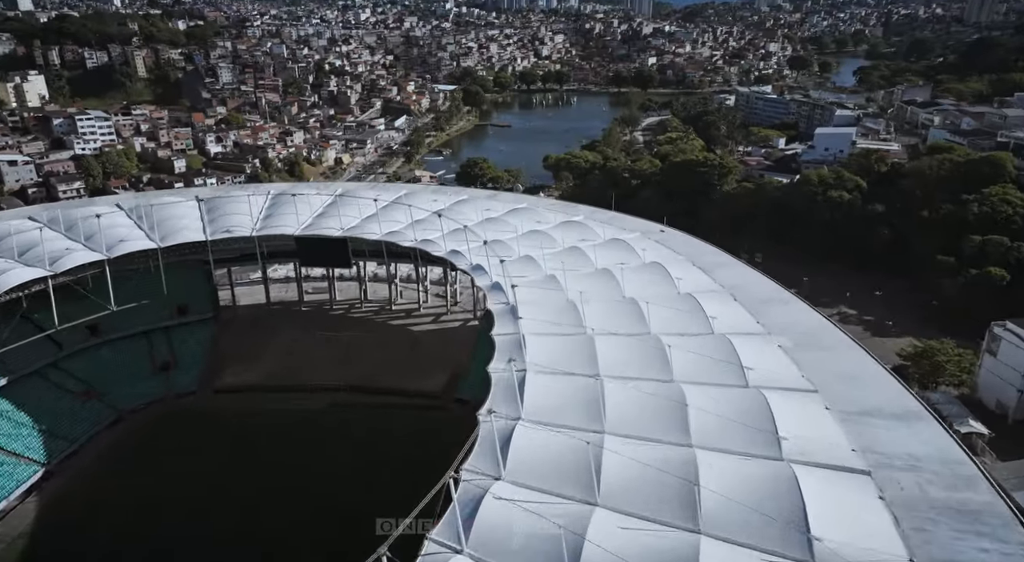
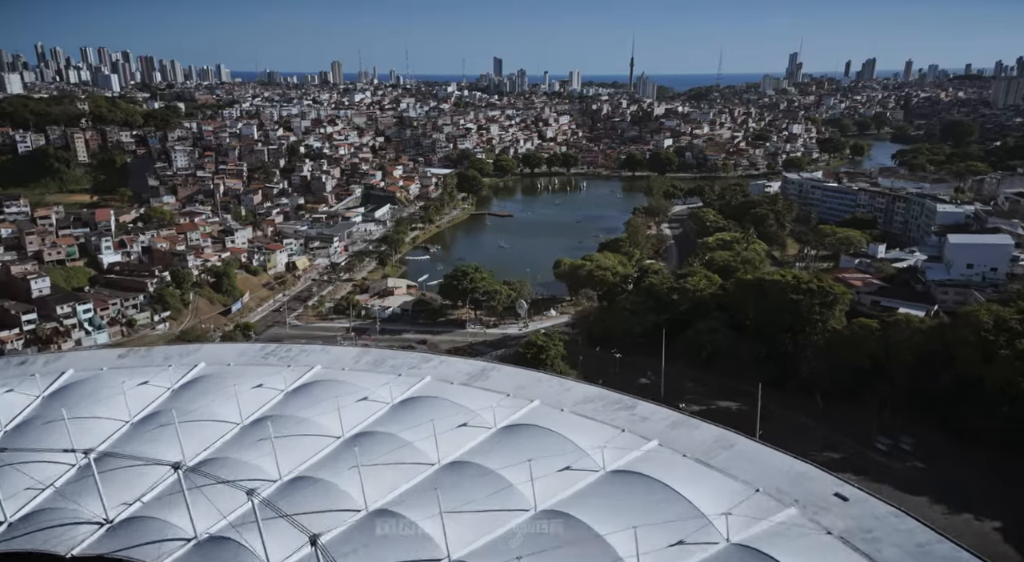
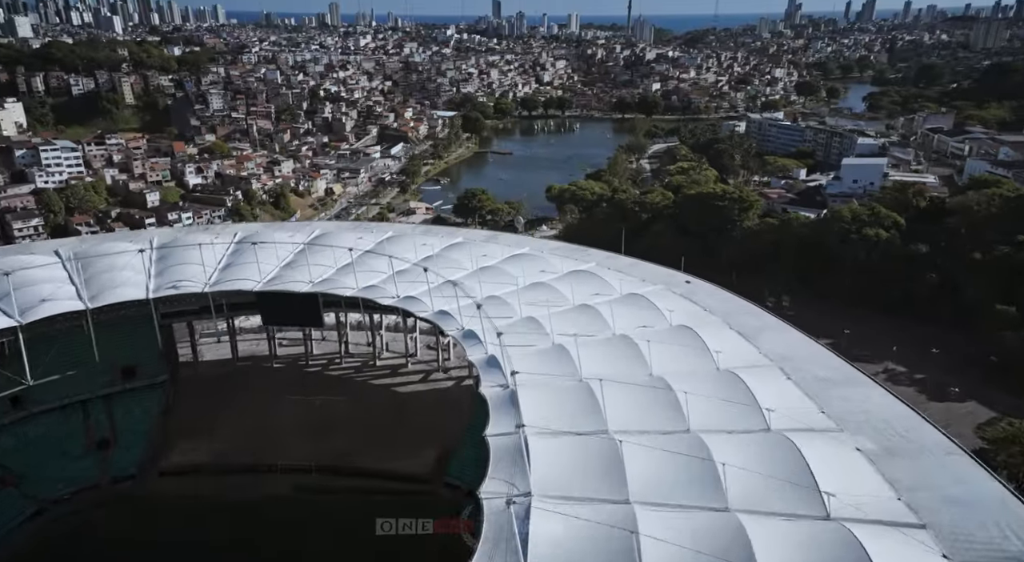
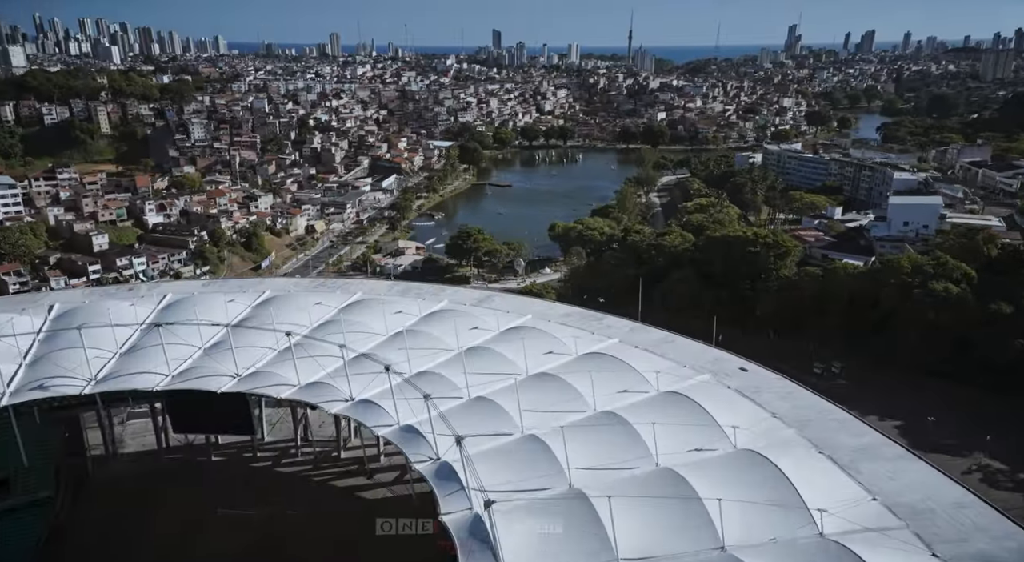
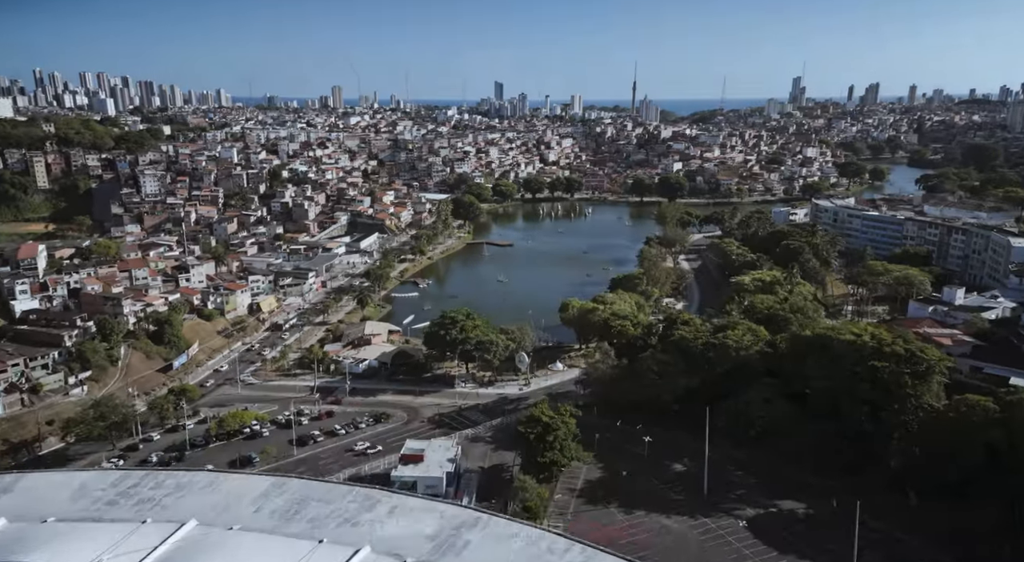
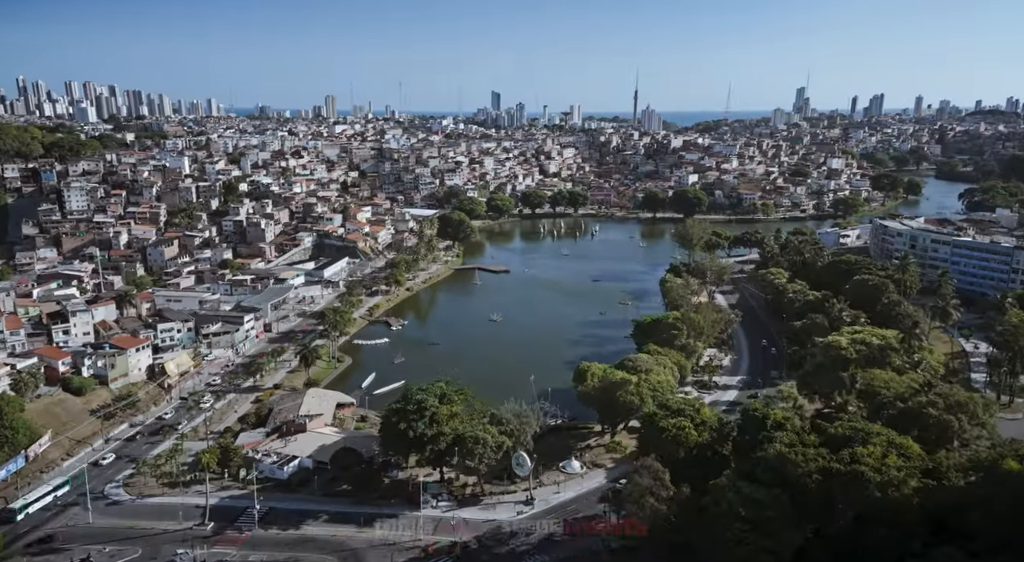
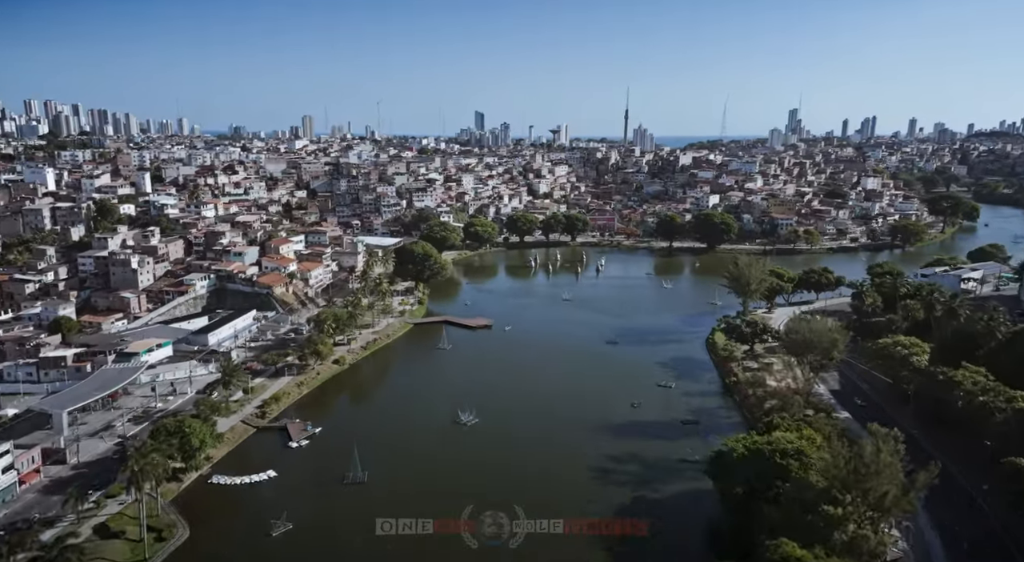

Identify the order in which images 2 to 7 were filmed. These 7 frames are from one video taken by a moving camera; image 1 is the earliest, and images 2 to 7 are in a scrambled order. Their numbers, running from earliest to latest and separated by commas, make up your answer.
3, 4, 2, 5, 6, 7
